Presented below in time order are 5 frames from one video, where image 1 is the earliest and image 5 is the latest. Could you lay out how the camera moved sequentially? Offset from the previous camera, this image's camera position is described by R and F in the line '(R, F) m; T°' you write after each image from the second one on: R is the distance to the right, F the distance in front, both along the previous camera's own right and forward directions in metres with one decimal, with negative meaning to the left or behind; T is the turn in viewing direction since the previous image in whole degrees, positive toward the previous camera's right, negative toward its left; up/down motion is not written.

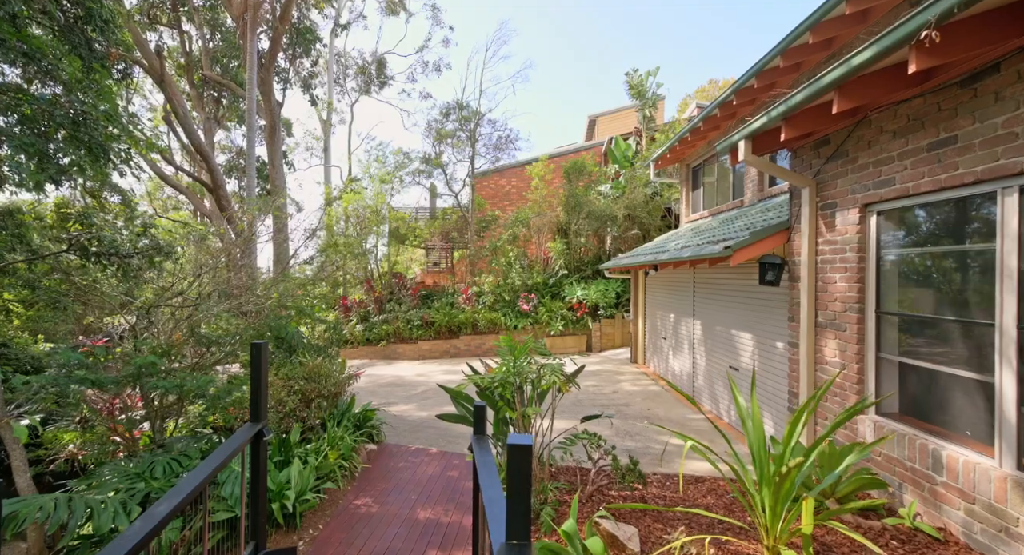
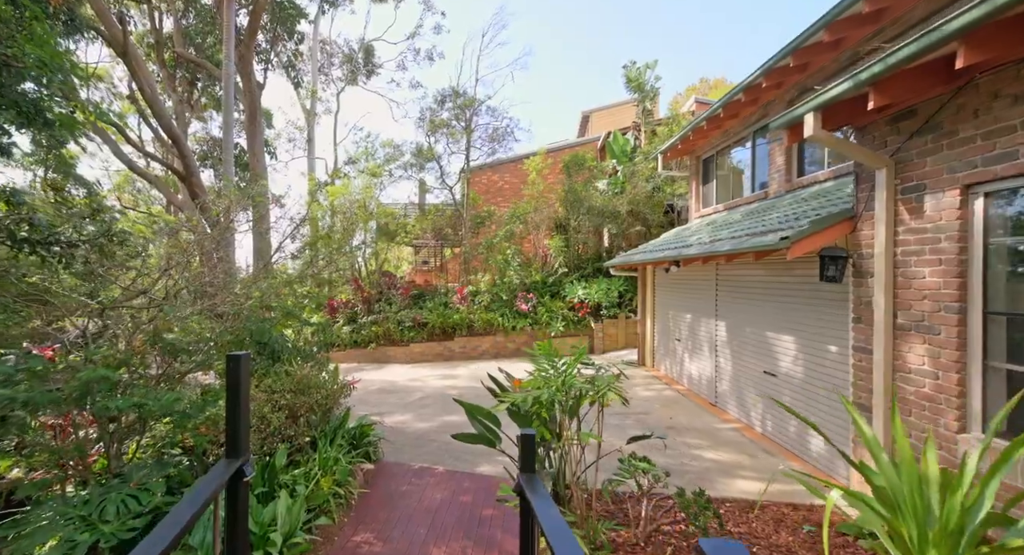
(-0.3, +0.7) m; +2°
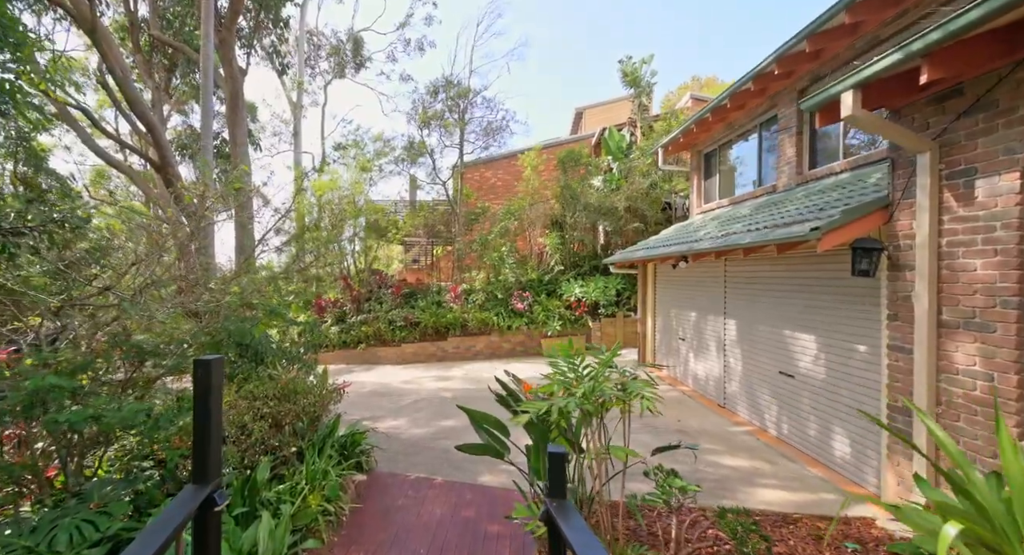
(-0.1, +0.4) m; +1°
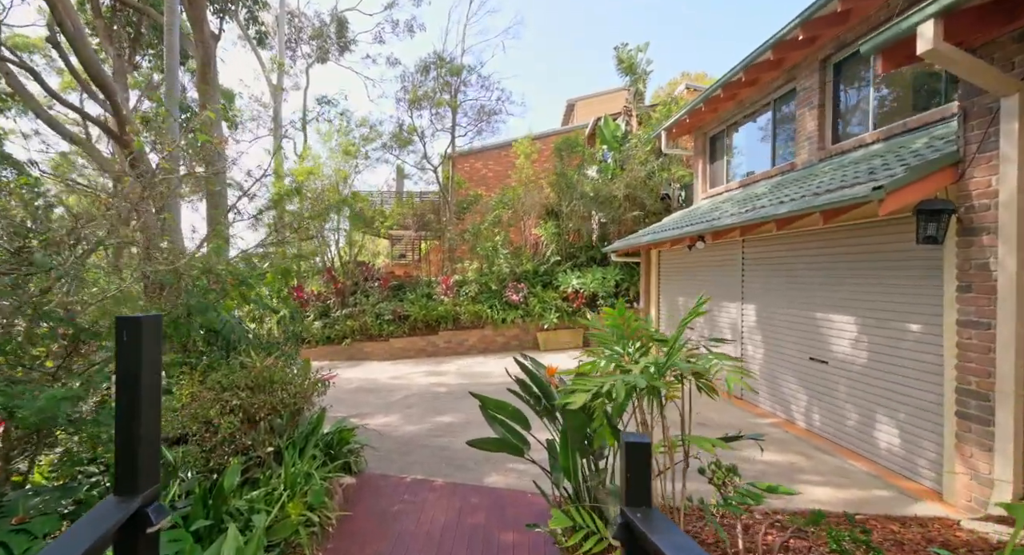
(-0.2, +0.6) m; +2°
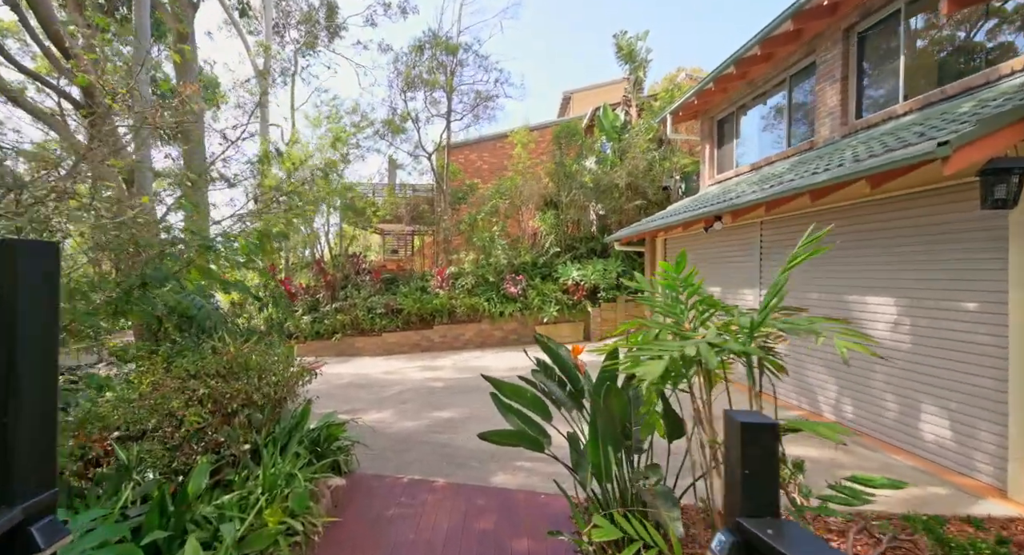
(-0.1, +0.4) m; +1°
